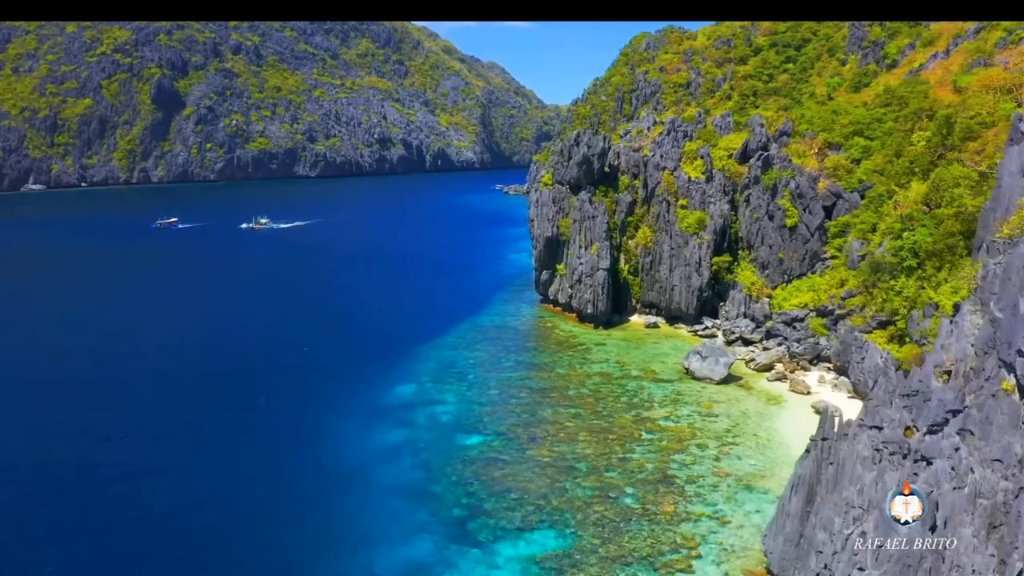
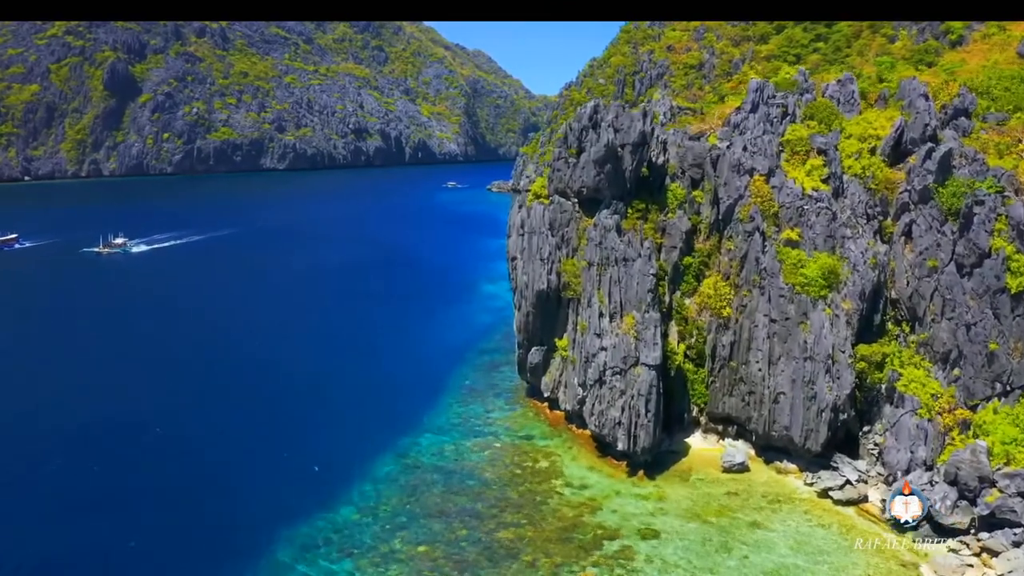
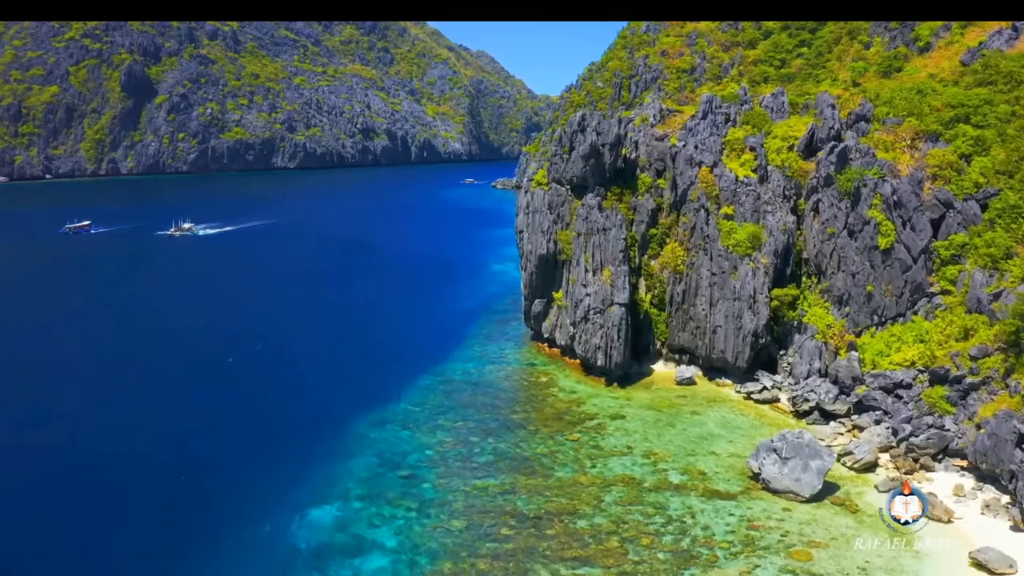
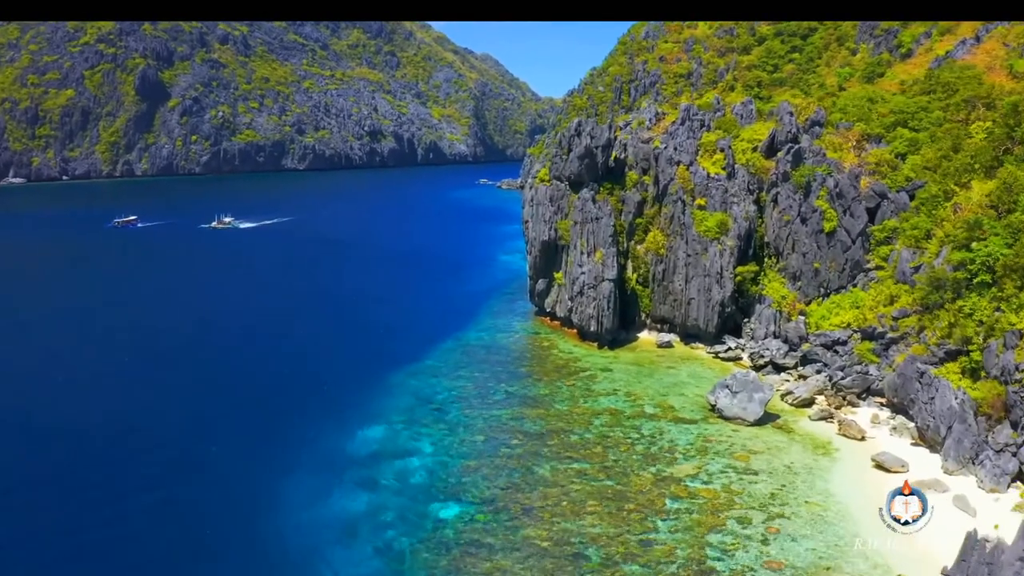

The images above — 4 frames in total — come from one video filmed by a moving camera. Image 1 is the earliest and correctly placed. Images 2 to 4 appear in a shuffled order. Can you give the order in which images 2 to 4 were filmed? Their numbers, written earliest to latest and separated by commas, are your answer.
4, 3, 2
